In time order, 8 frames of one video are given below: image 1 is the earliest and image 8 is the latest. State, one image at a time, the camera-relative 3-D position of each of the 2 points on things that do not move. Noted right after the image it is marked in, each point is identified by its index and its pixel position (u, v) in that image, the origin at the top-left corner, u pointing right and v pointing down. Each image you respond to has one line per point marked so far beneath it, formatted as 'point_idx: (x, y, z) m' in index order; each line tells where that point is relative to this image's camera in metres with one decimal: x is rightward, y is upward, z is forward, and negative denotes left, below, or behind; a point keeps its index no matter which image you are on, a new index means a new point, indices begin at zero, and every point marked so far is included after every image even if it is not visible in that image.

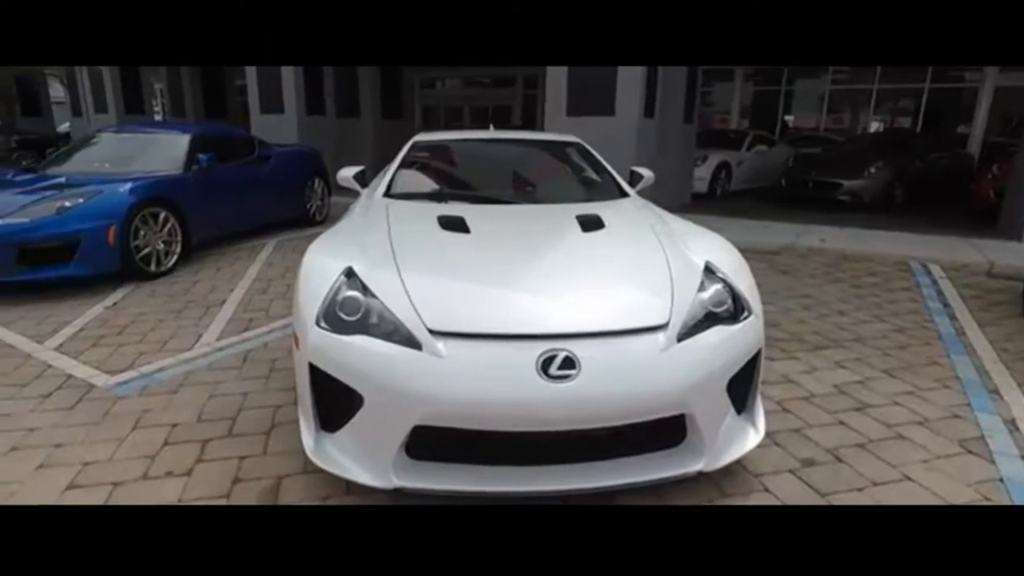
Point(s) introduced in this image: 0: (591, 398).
0: (+0.2, -0.4, +1.9) m
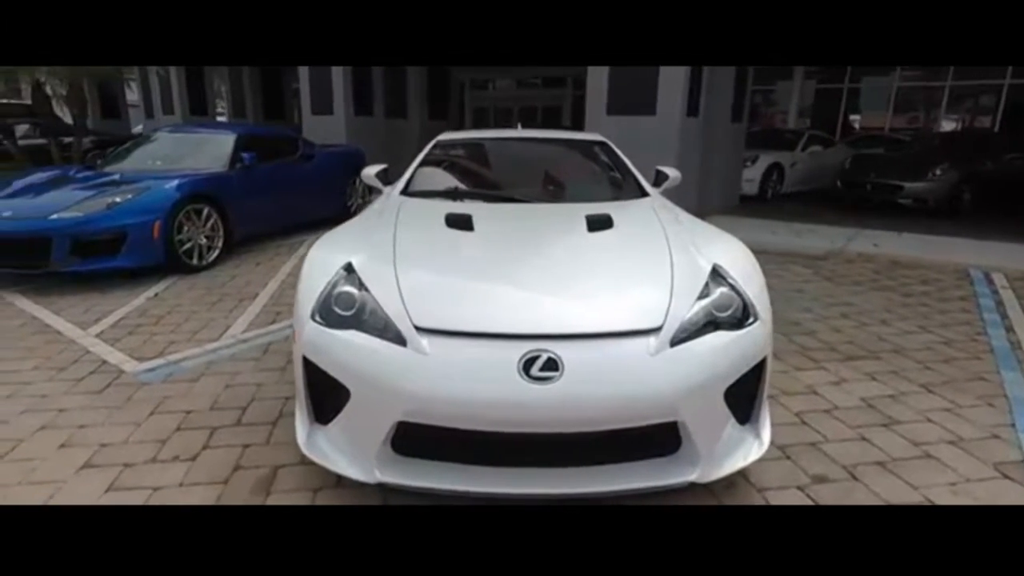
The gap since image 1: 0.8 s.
0: (+0.2, -0.4, +1.9) m
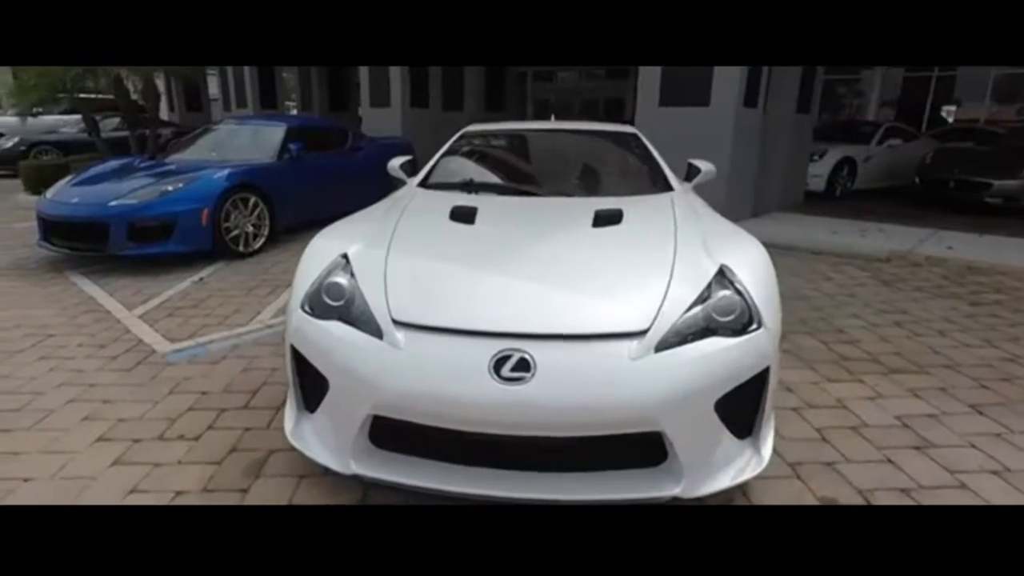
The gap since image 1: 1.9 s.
0: (+0.1, -0.4, +1.8) m
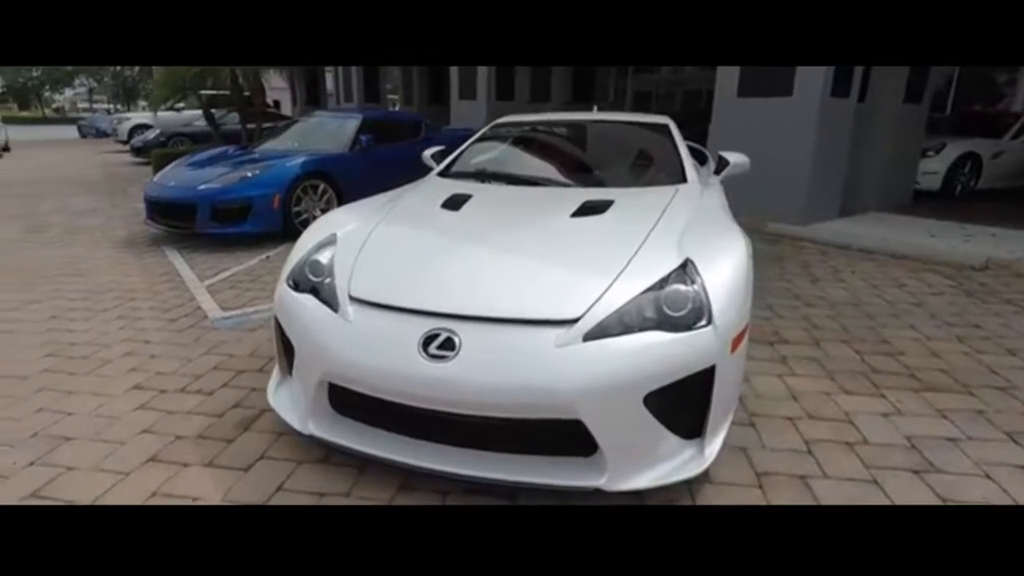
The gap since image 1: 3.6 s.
0: (-0.2, -0.3, +1.9) m
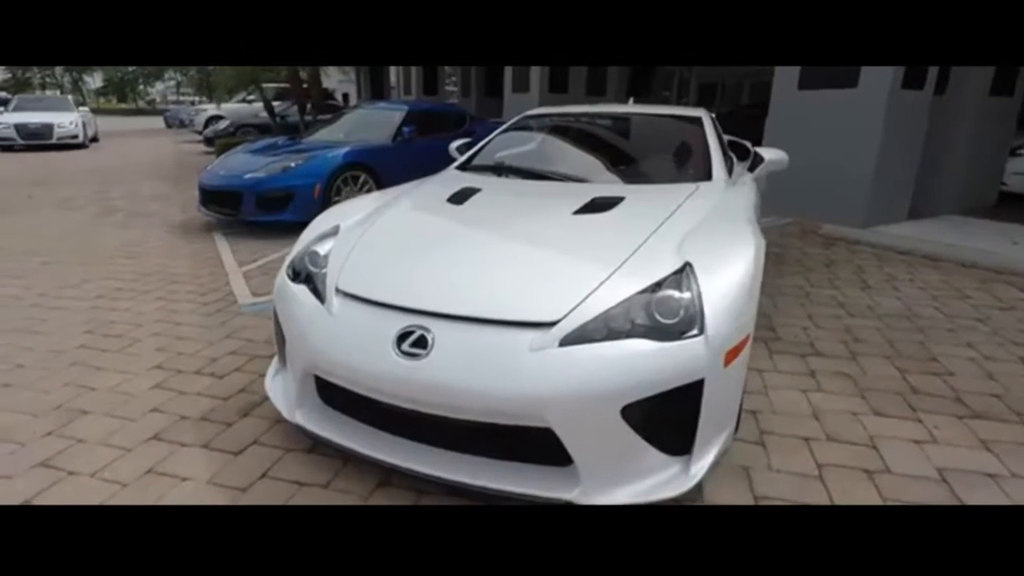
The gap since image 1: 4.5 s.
0: (-0.3, -0.3, +1.8) m
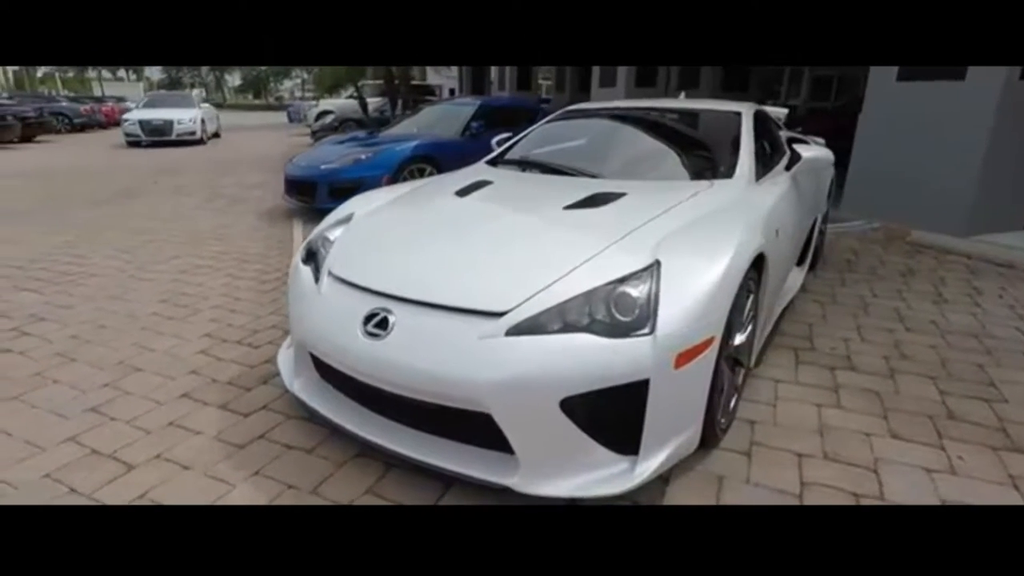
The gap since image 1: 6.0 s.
0: (-0.4, -0.3, +1.9) m
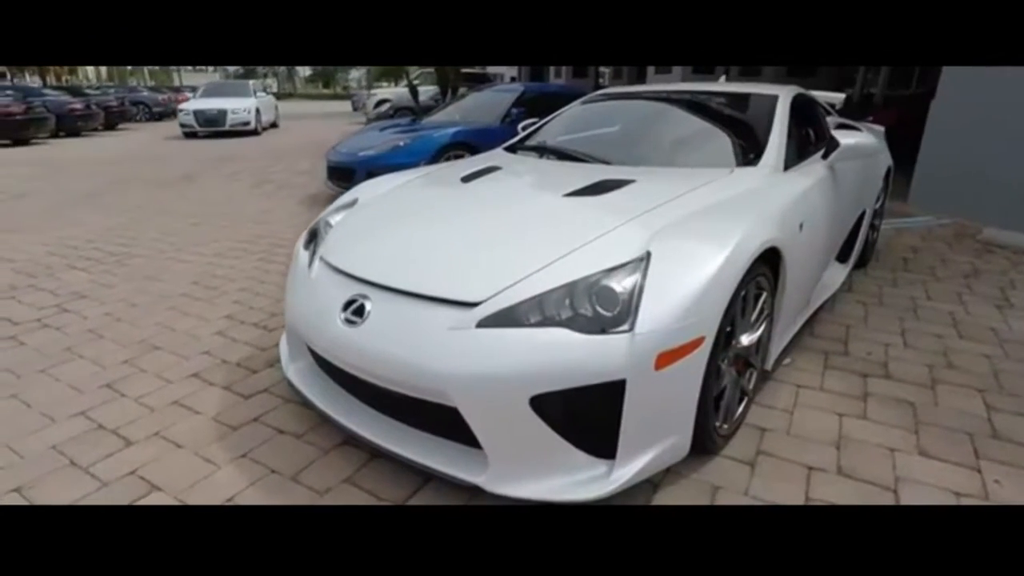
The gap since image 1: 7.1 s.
0: (-0.5, -0.2, +1.9) m
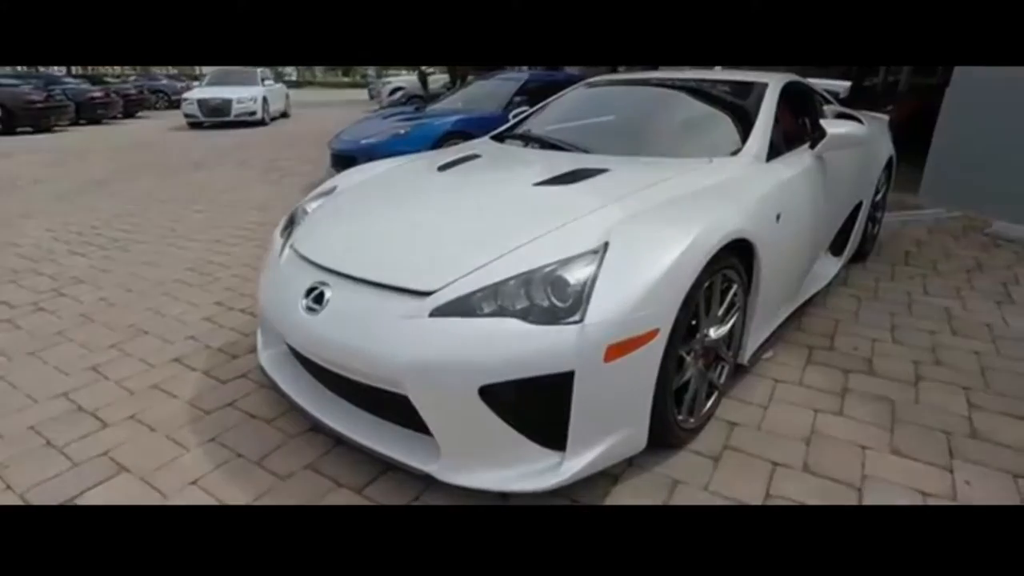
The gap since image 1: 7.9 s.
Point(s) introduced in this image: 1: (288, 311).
0: (-0.6, -0.2, +1.9) m
1: (-0.8, -0.1, +2.1) m
